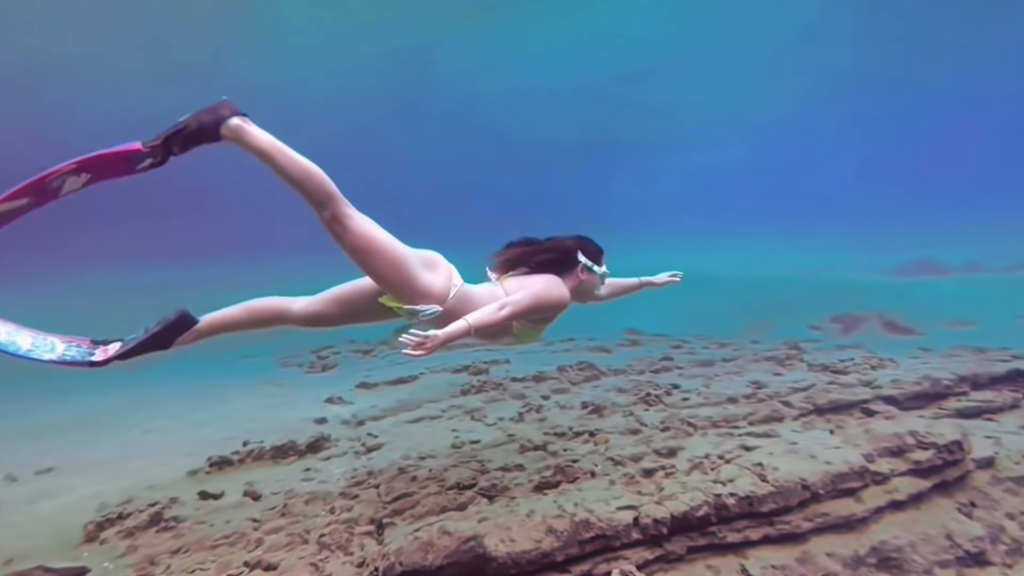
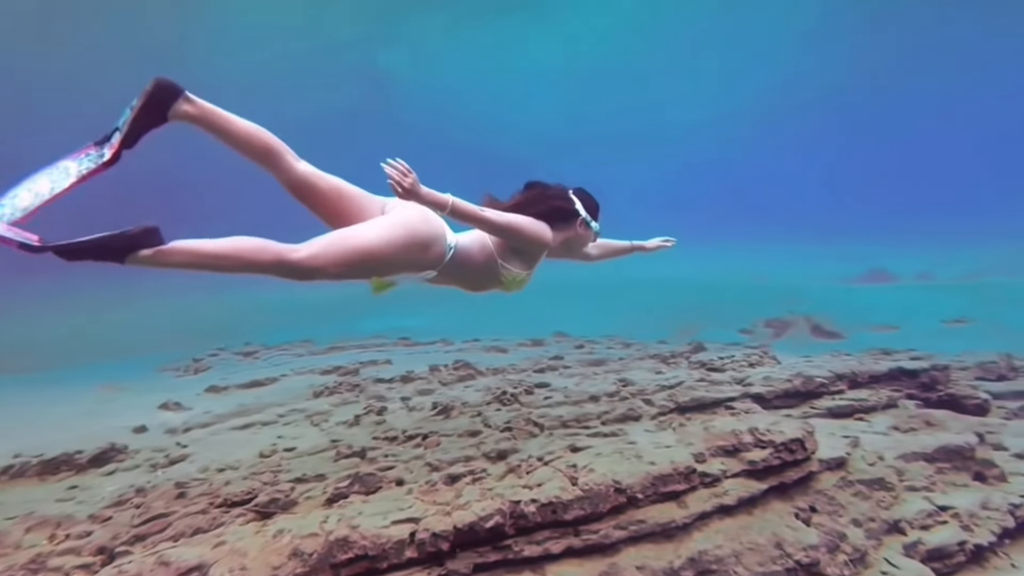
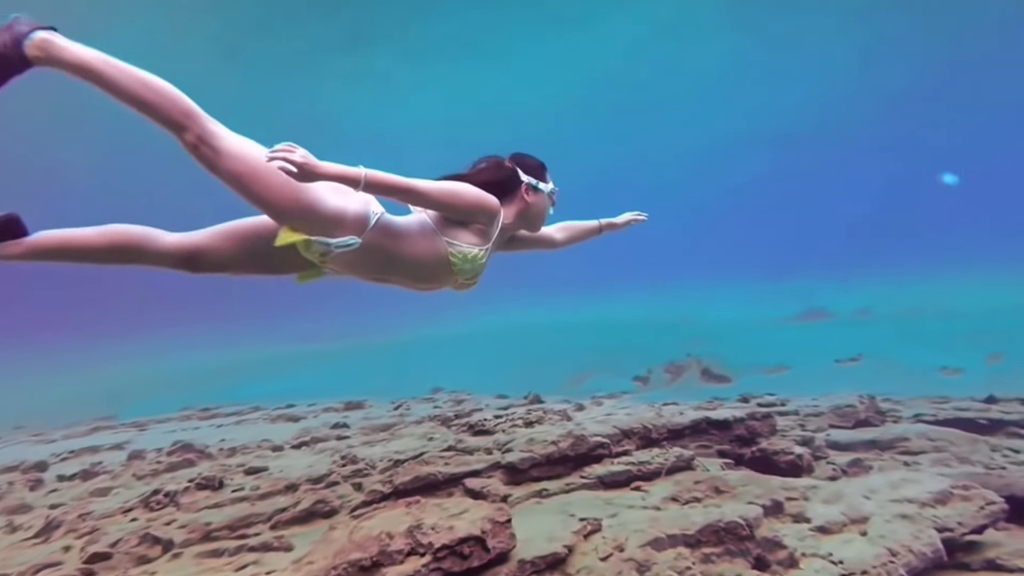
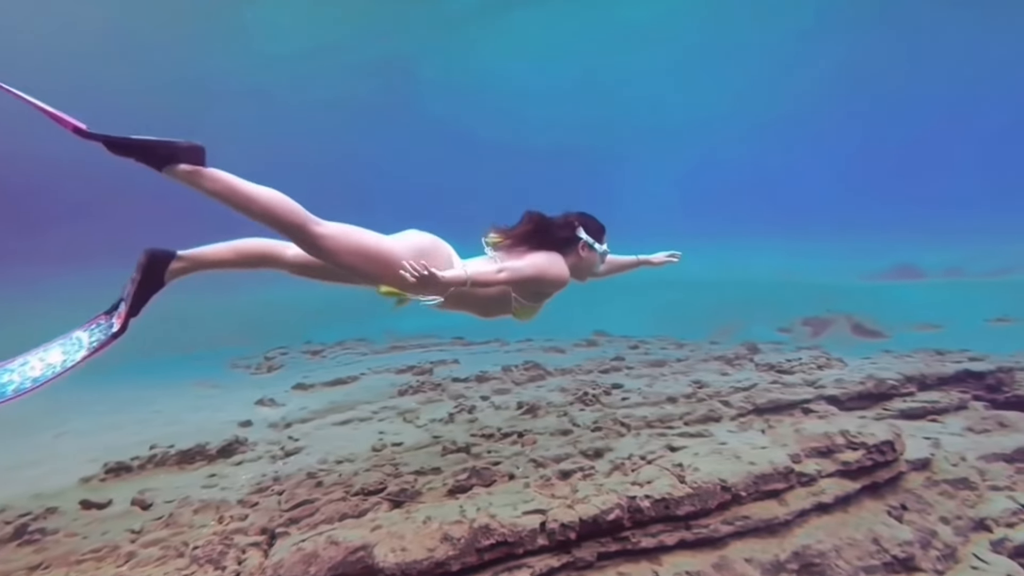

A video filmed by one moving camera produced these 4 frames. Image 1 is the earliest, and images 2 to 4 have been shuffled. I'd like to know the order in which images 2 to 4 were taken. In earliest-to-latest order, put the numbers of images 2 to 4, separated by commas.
4, 2, 3
